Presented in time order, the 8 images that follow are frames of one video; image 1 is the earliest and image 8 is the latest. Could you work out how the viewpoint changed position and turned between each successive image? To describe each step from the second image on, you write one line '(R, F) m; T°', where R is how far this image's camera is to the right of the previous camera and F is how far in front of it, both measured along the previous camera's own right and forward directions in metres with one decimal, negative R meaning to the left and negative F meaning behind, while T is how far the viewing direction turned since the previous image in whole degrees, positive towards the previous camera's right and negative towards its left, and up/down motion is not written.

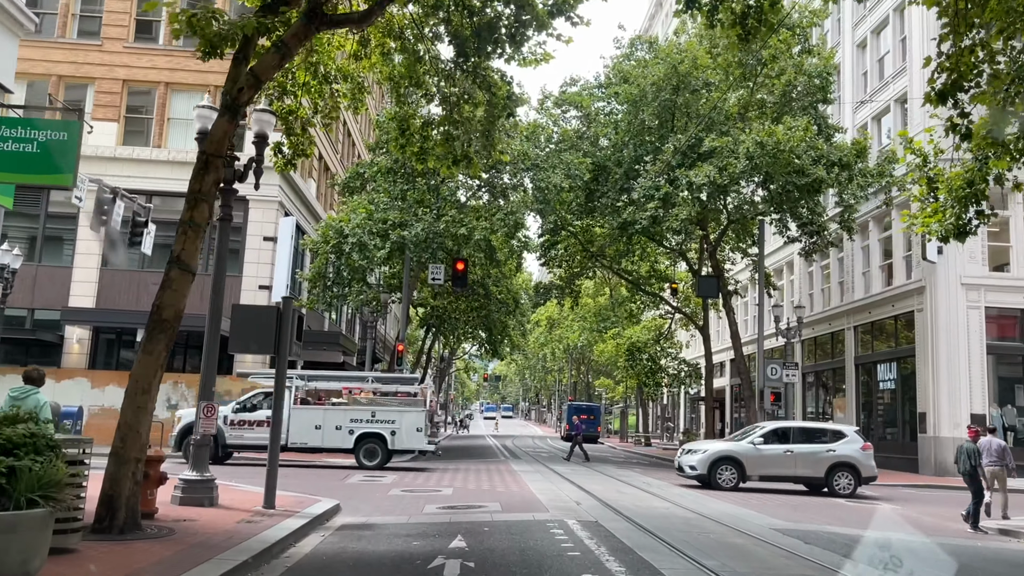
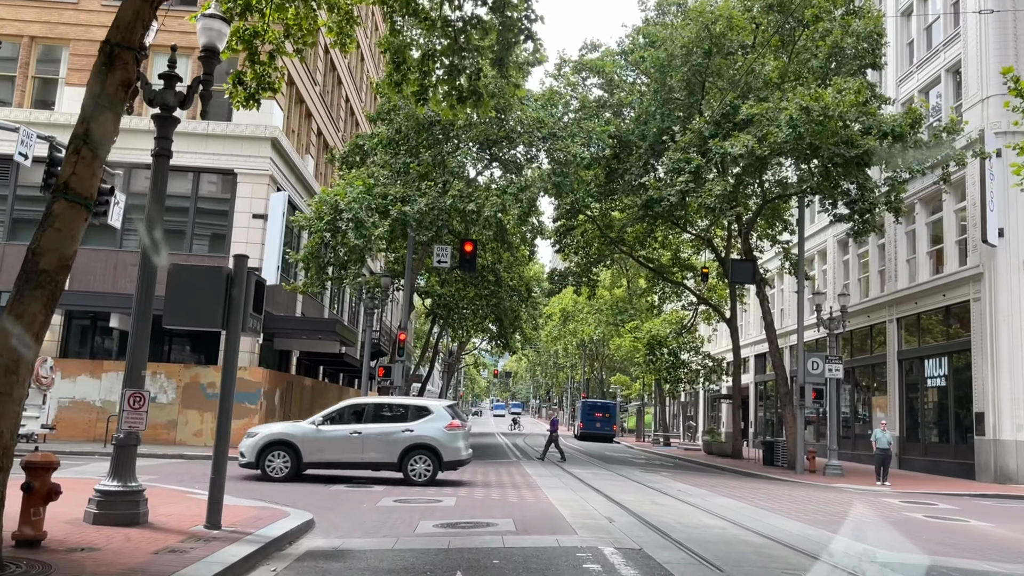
(-0.1, +2.7) m; -1°
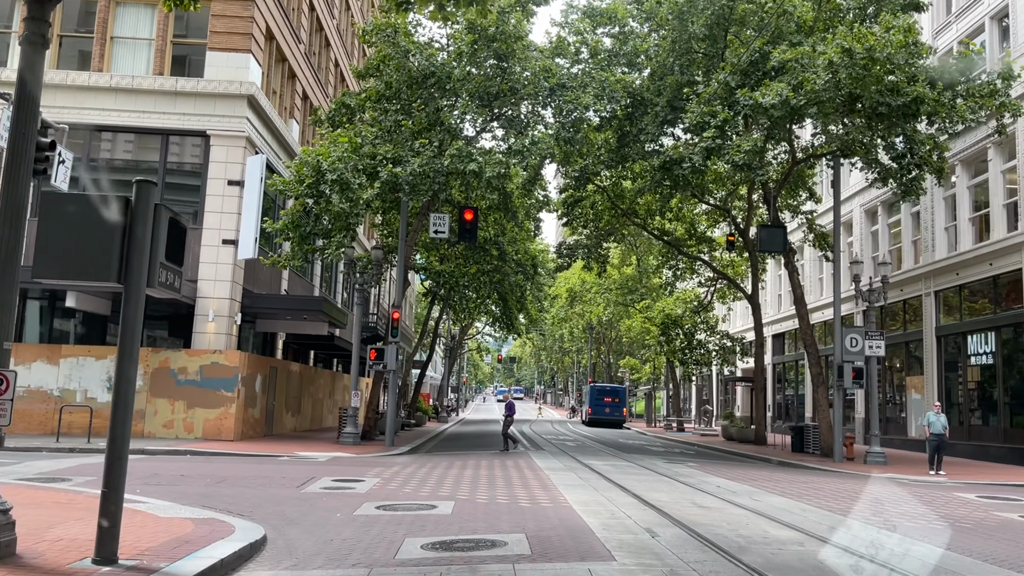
(-0.1, +2.6) m; 0°
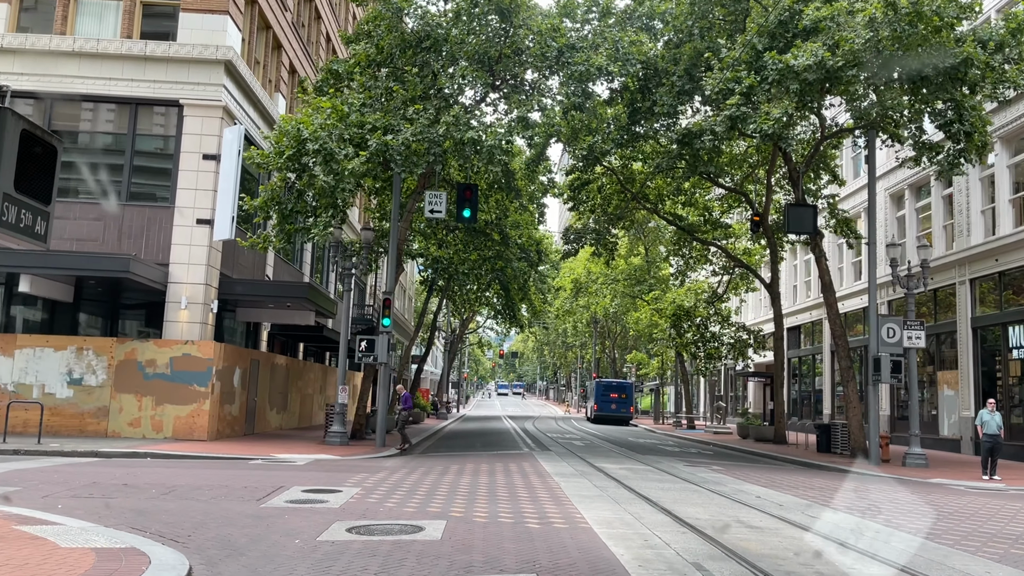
(0.0, +2.1) m; 0°
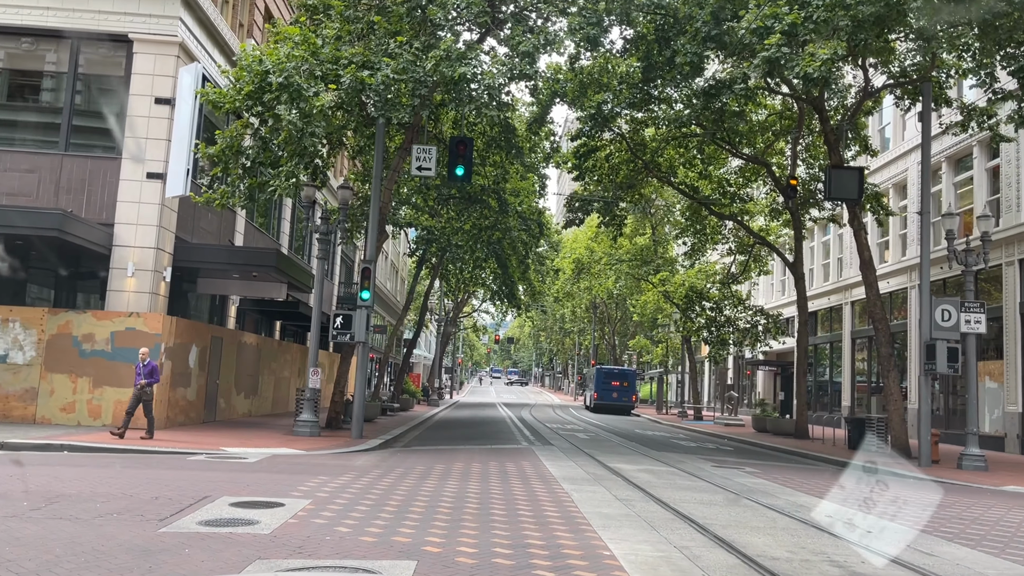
(-0.1, +2.8) m; 0°
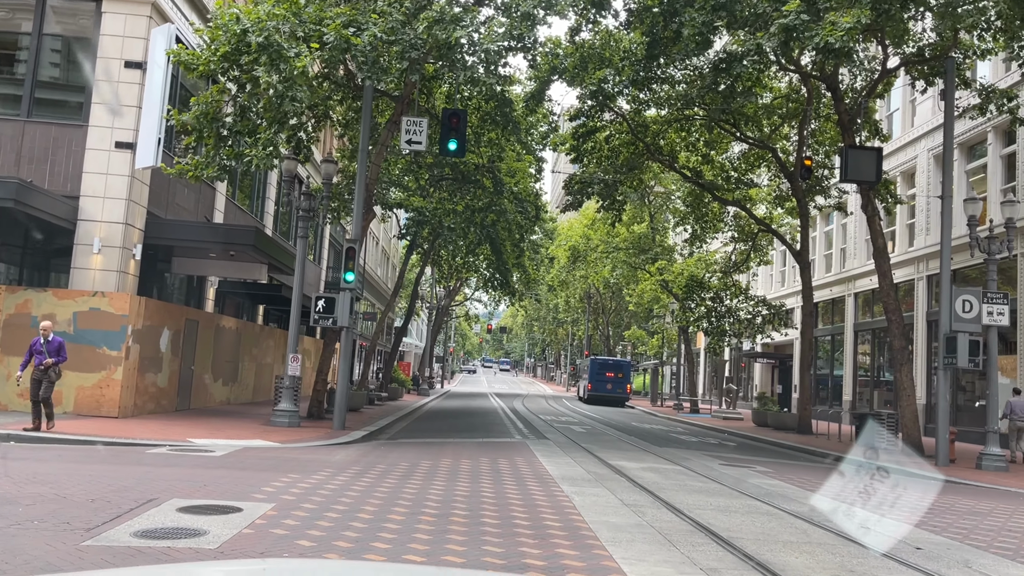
(0.0, +1.2) m; +1°
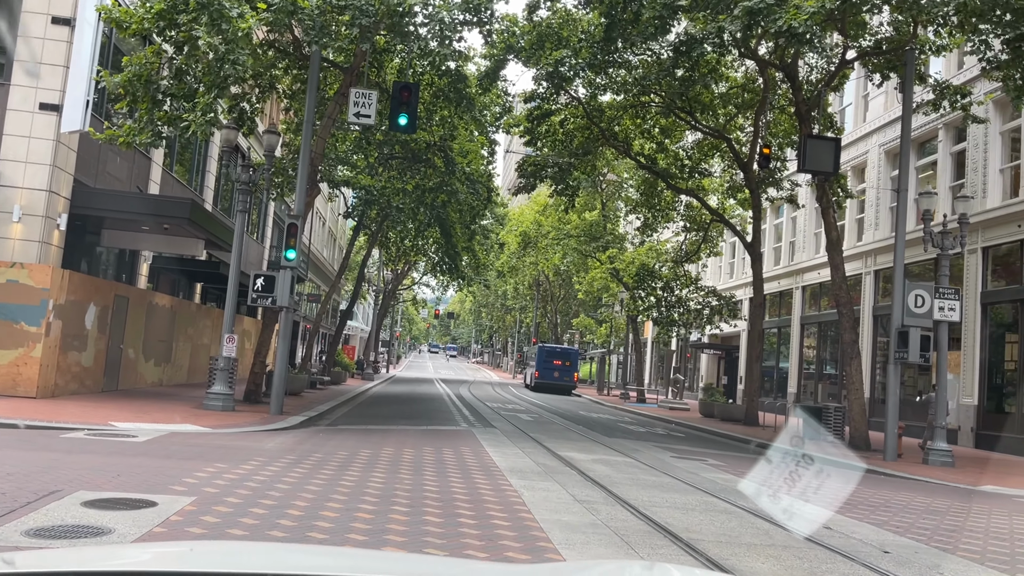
(0.0, +0.6) m; +3°
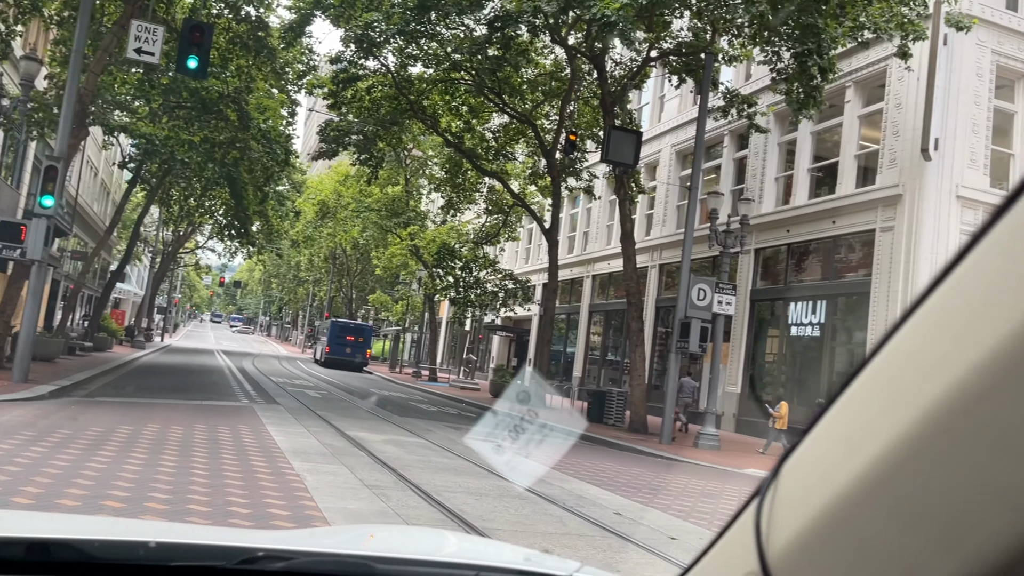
(0.0, +0.6) m; +14°
